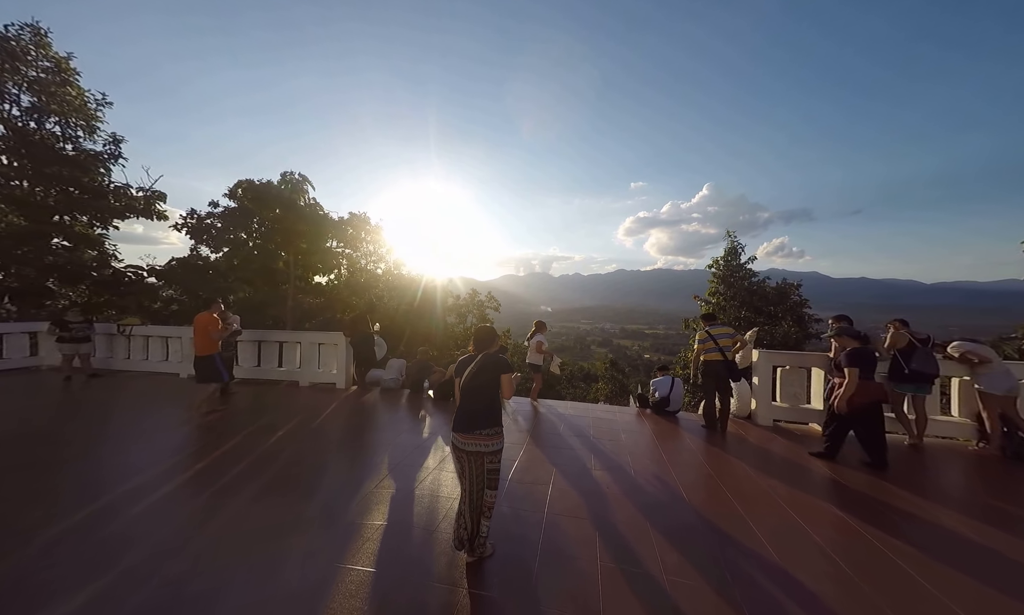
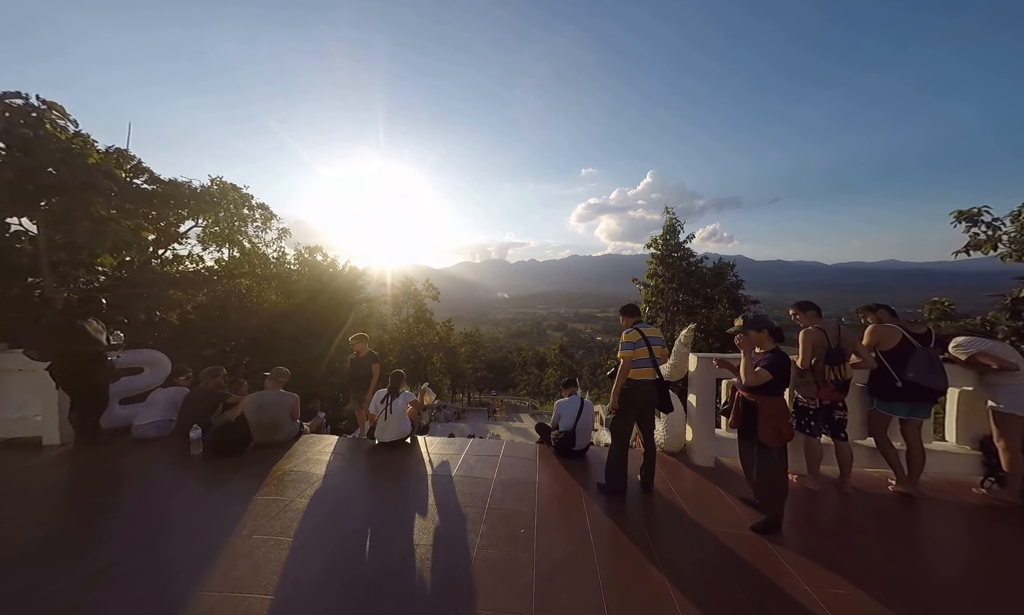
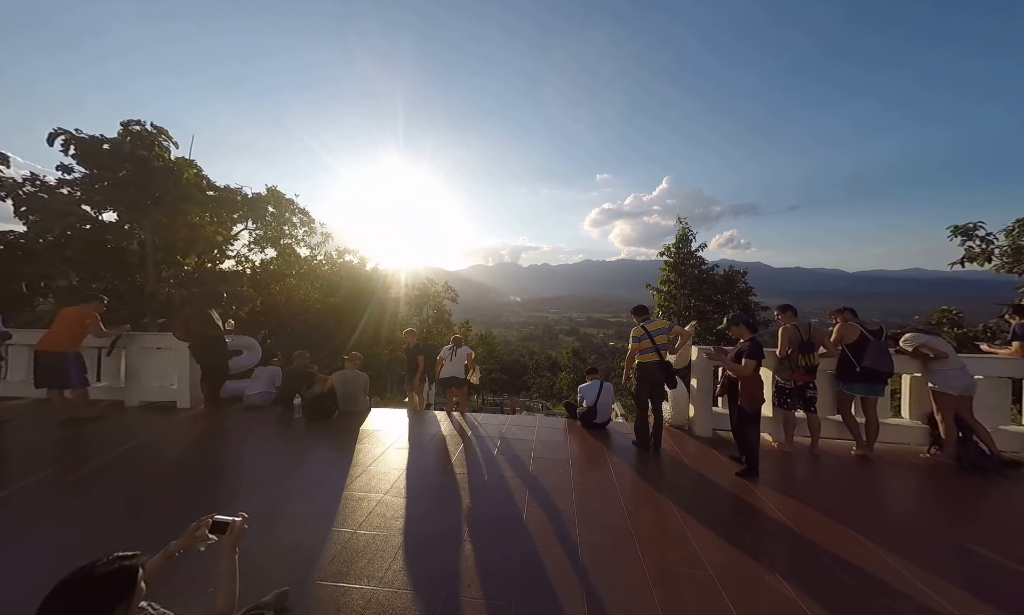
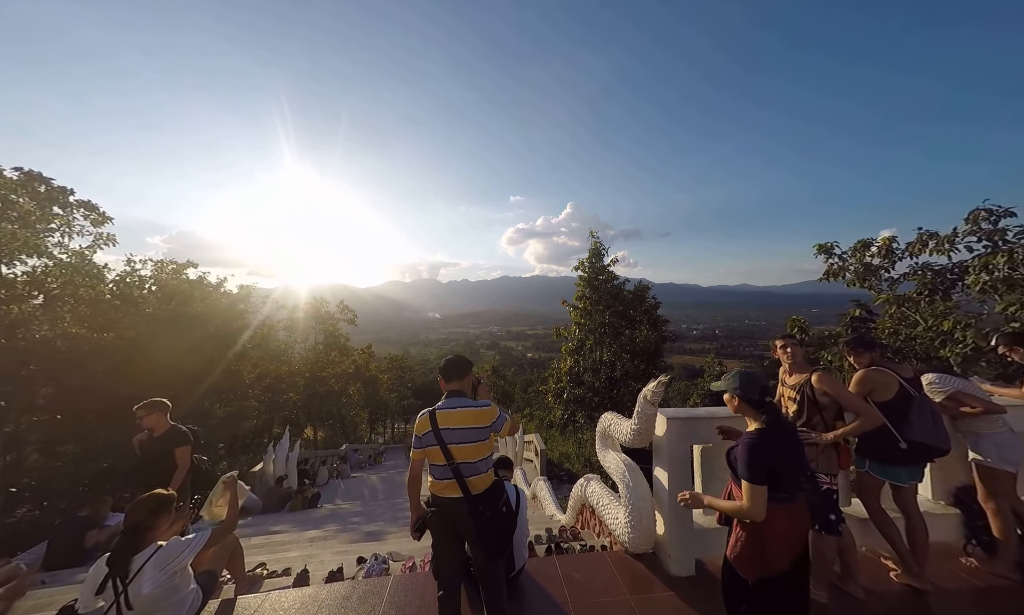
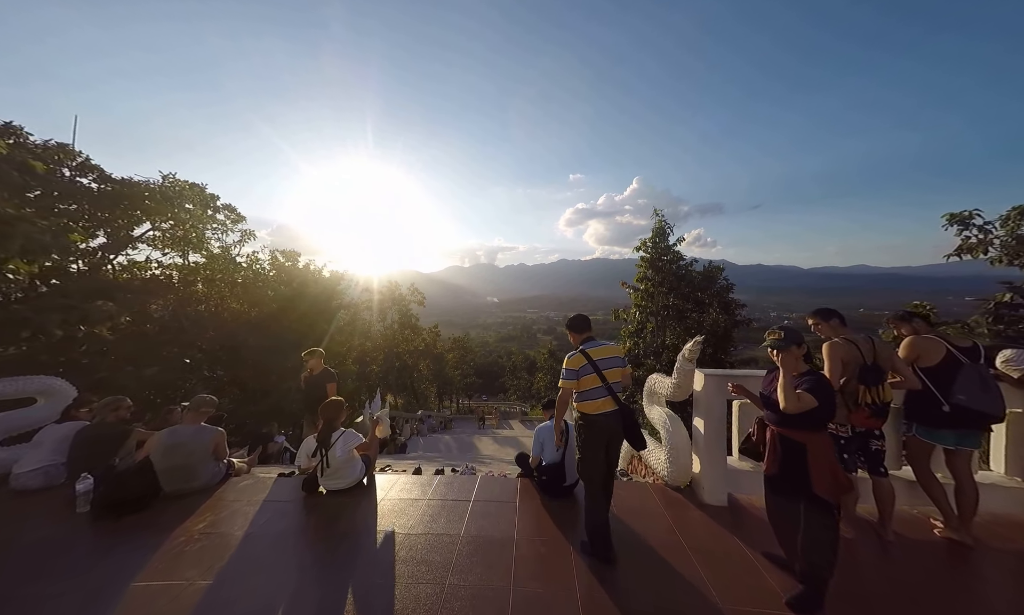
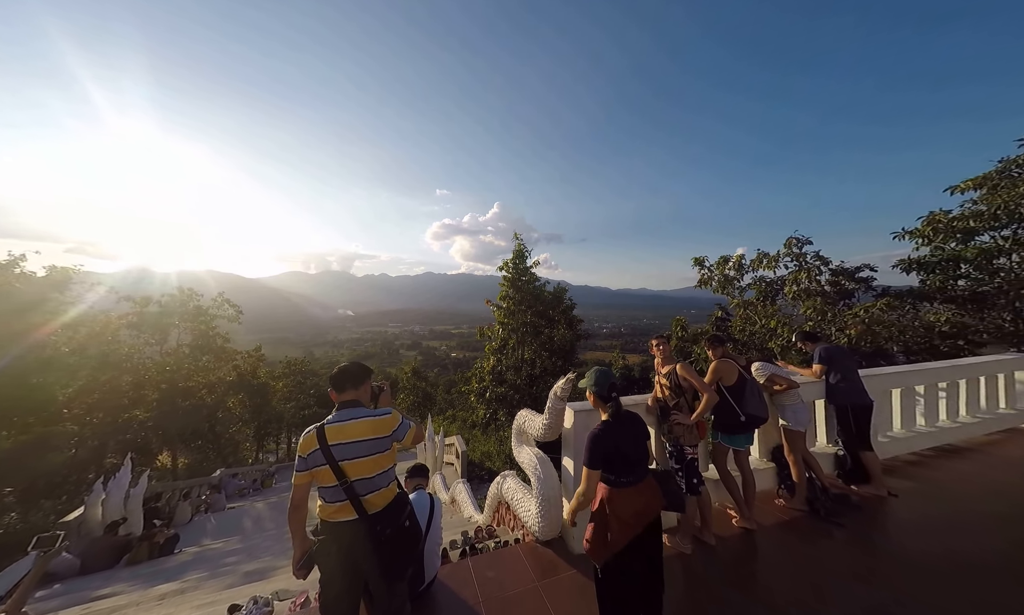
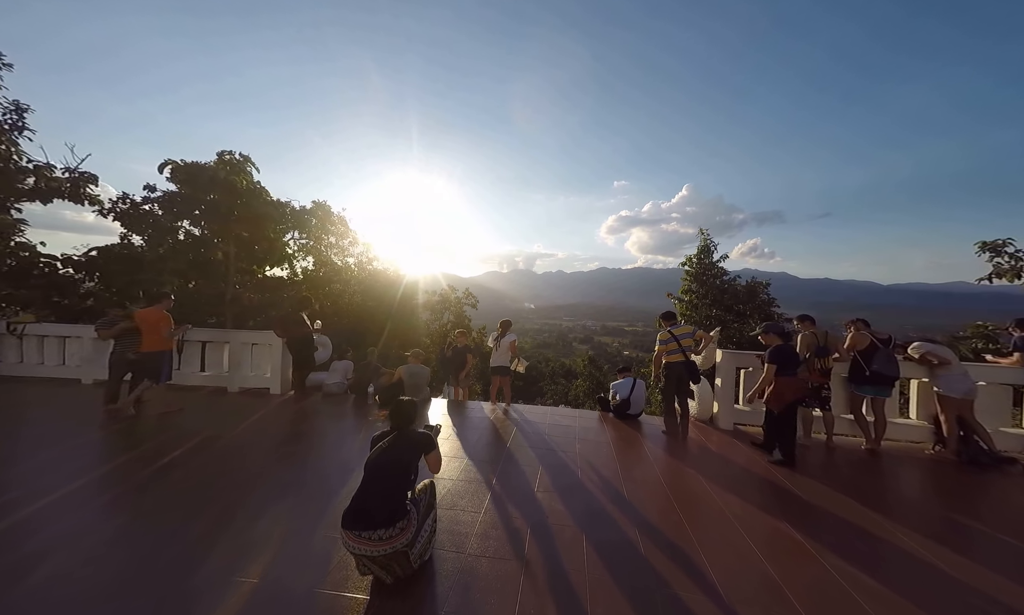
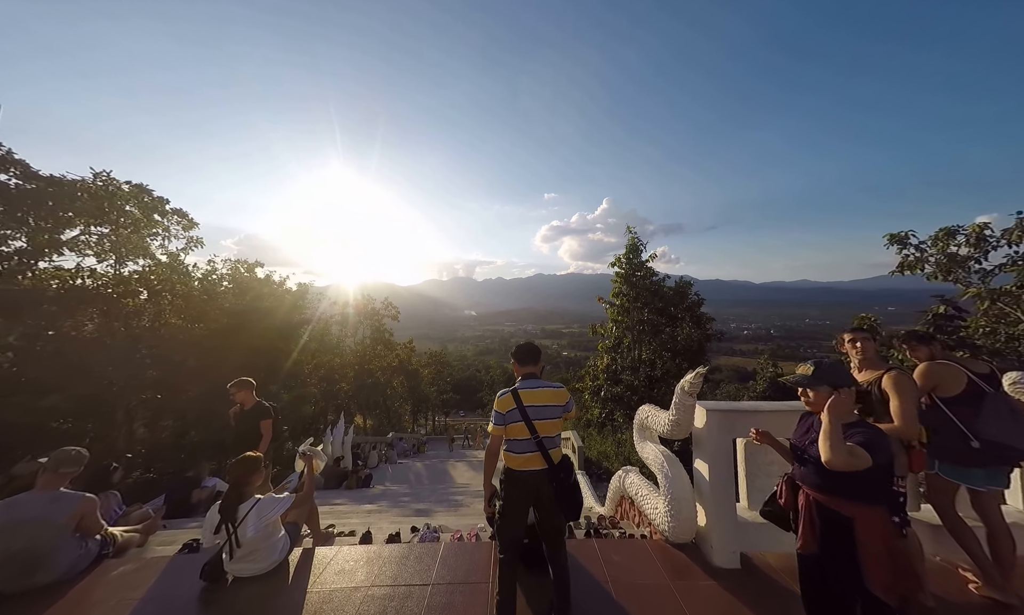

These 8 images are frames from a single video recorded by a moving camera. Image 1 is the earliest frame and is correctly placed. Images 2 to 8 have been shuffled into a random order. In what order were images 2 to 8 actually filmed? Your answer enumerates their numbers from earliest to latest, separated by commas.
7, 3, 2, 5, 8, 4, 6
